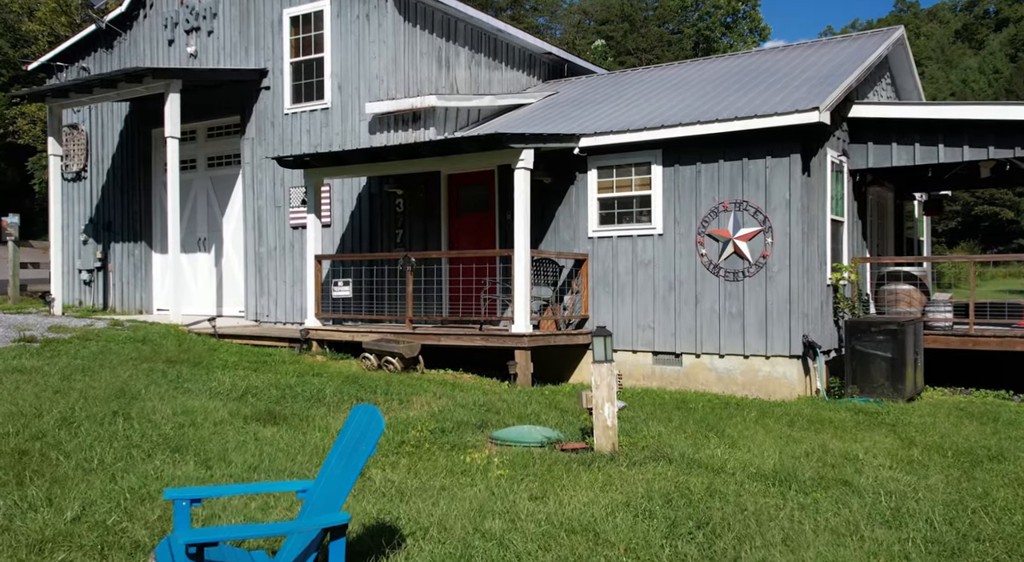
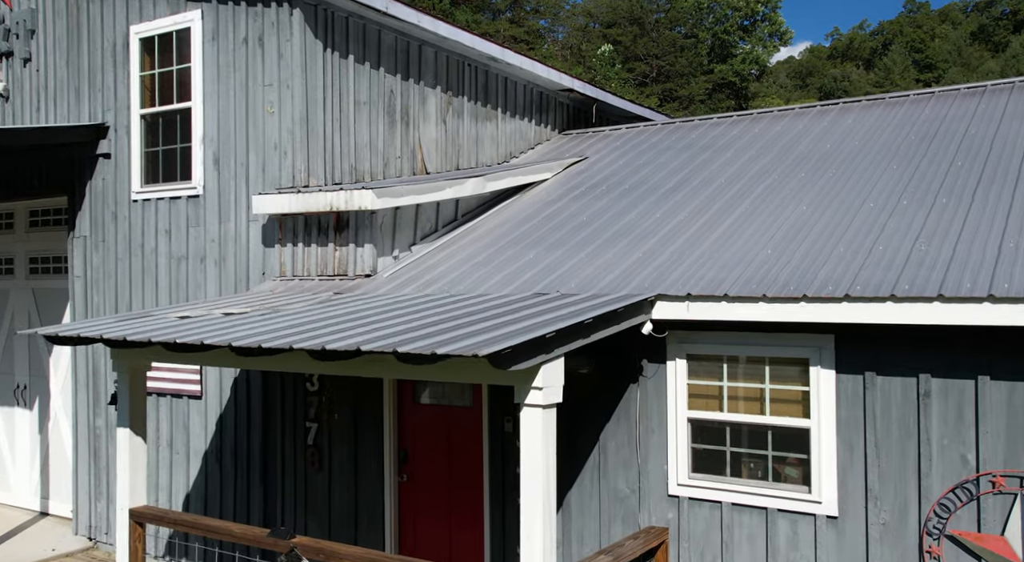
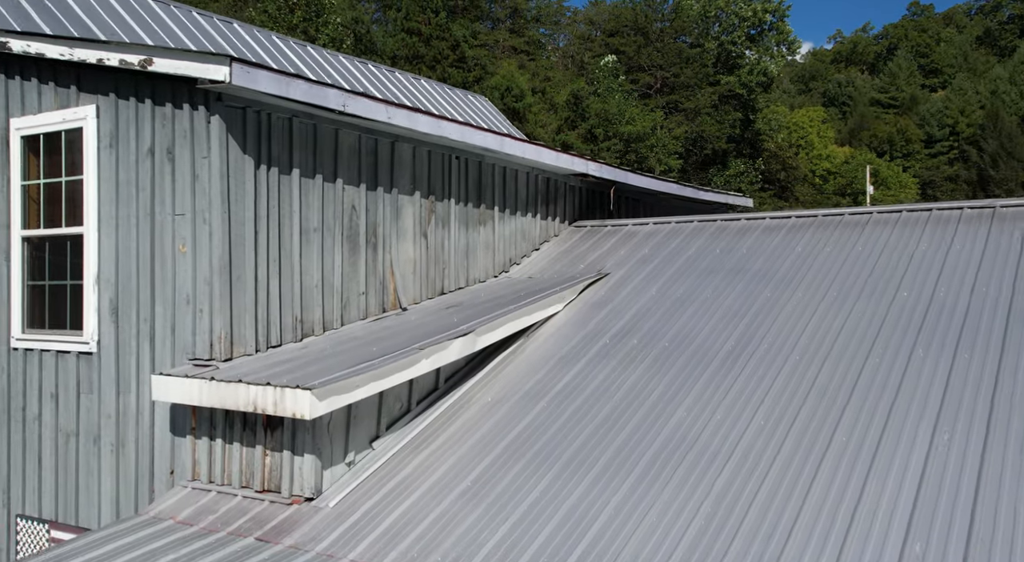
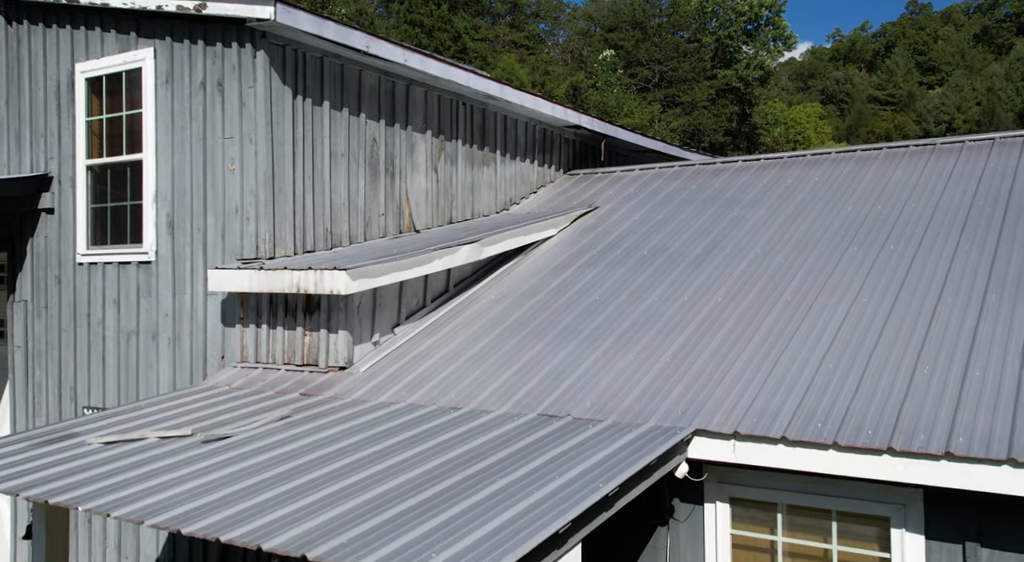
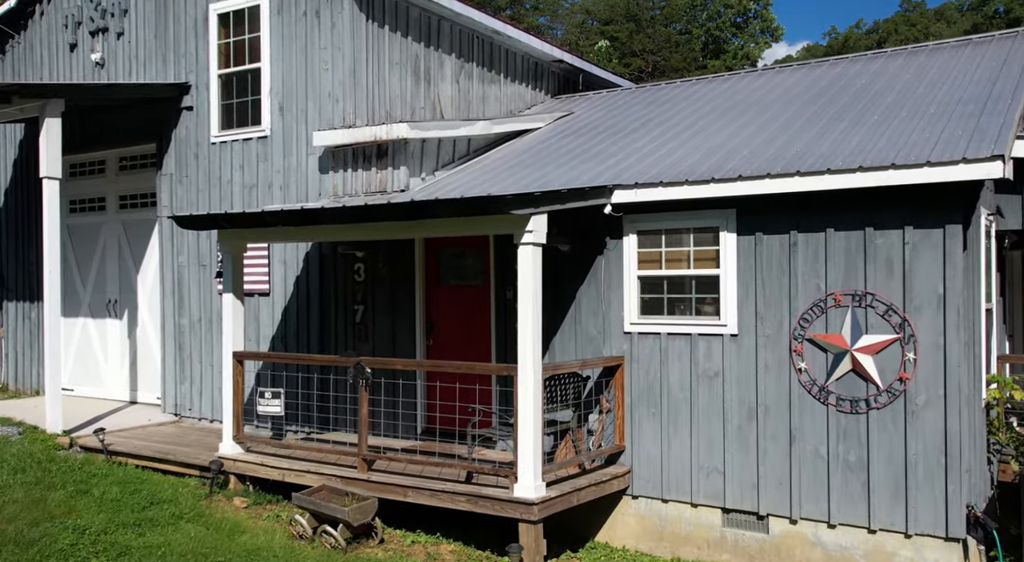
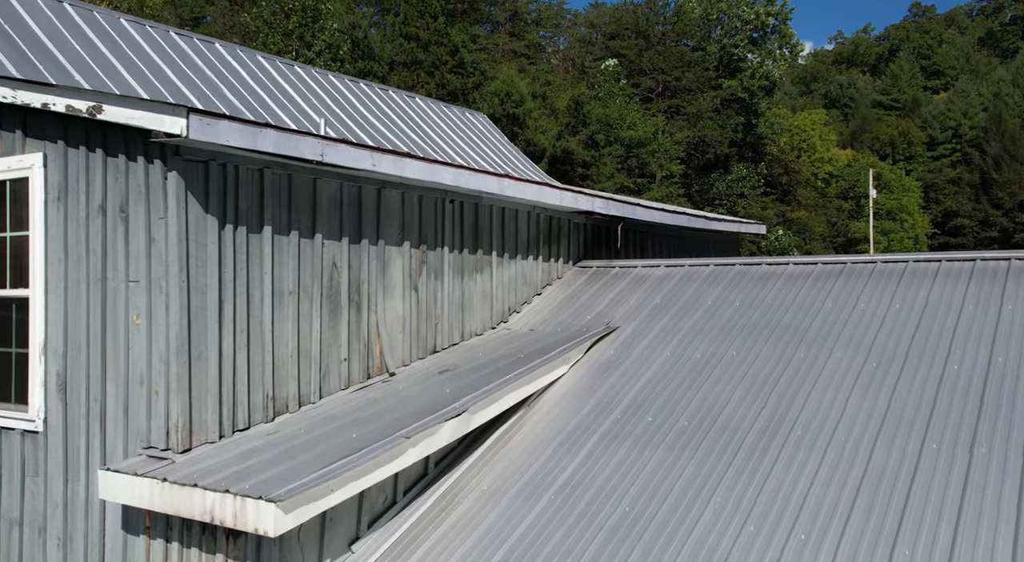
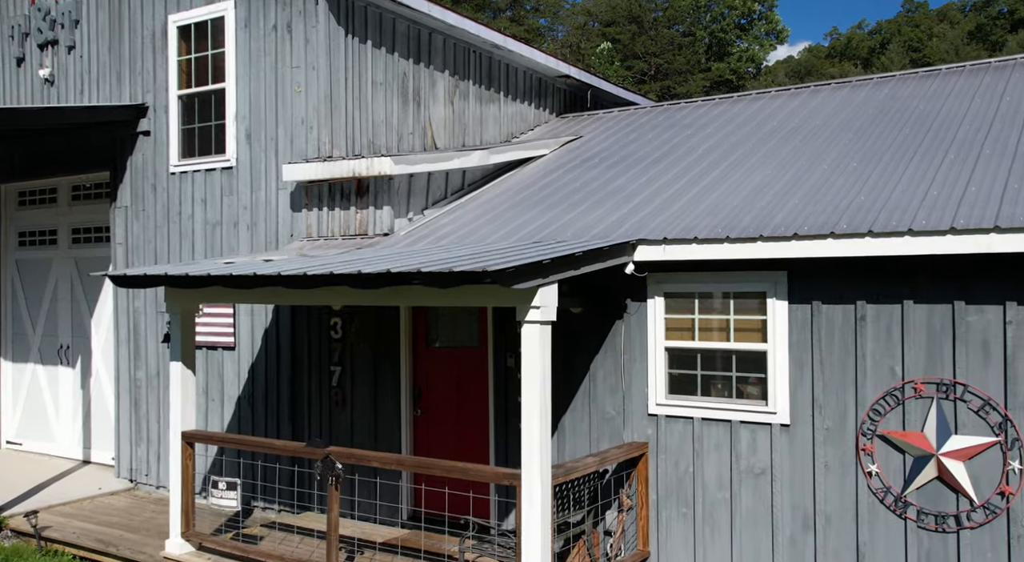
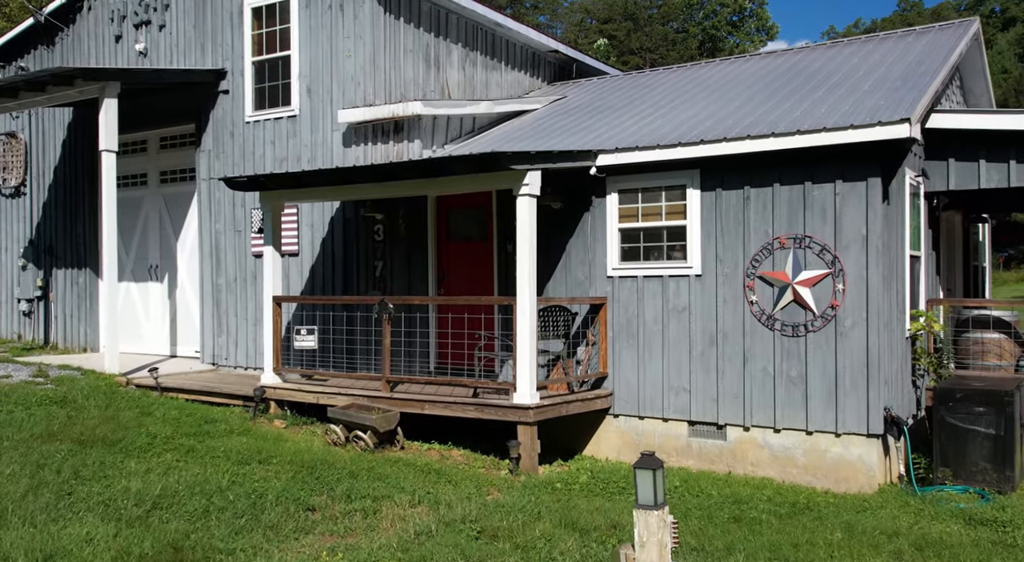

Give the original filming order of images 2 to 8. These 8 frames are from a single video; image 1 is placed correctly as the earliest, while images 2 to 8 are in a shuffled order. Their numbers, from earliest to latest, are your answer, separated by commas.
8, 5, 7, 2, 4, 3, 6
